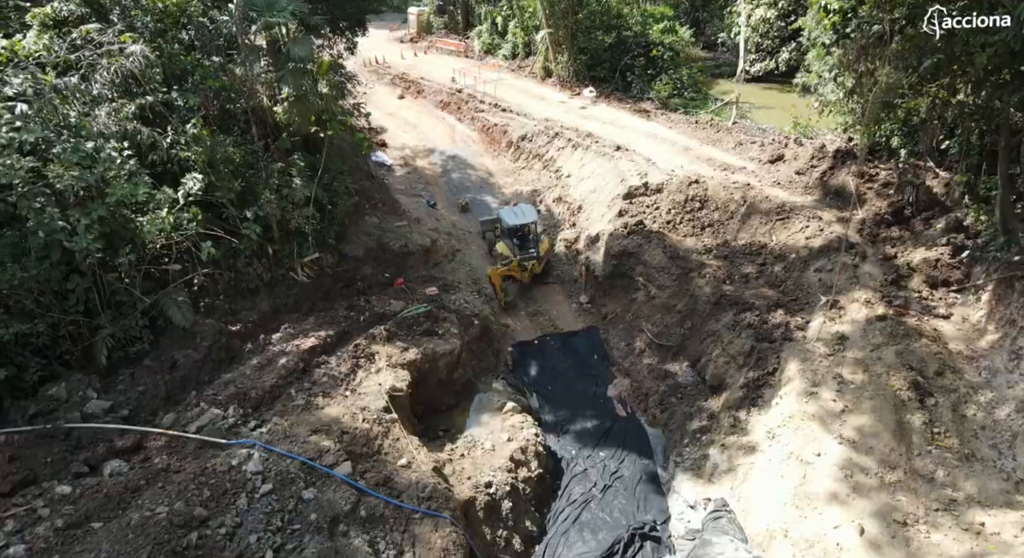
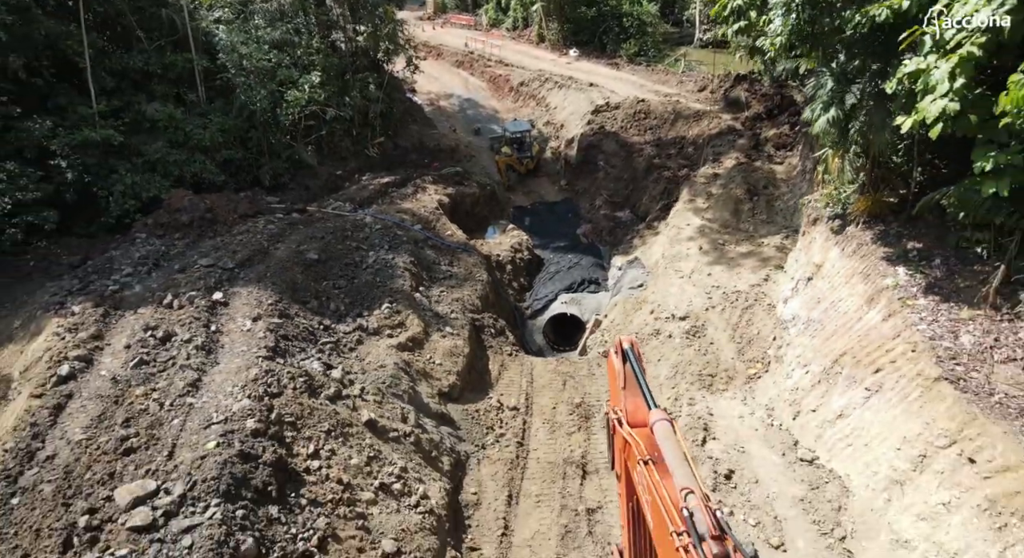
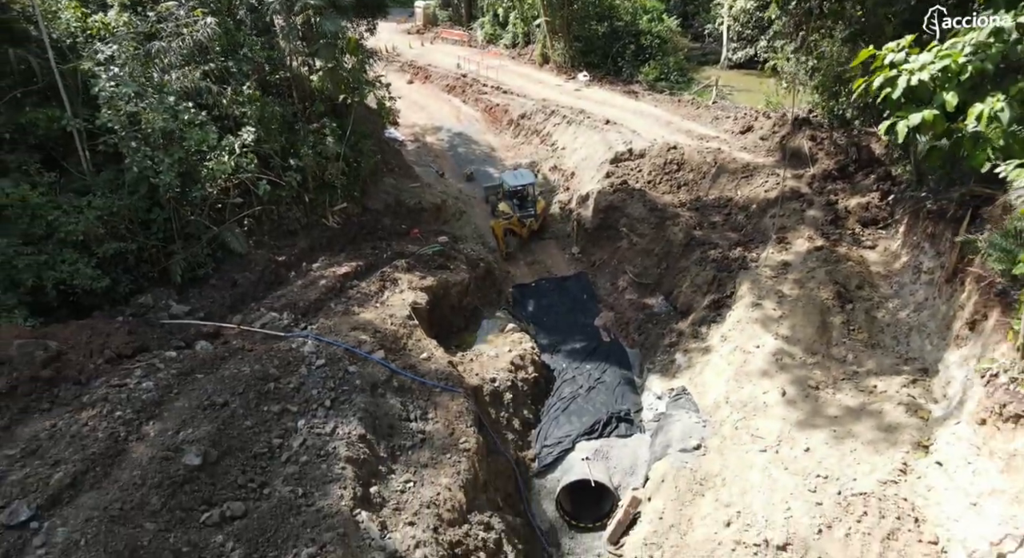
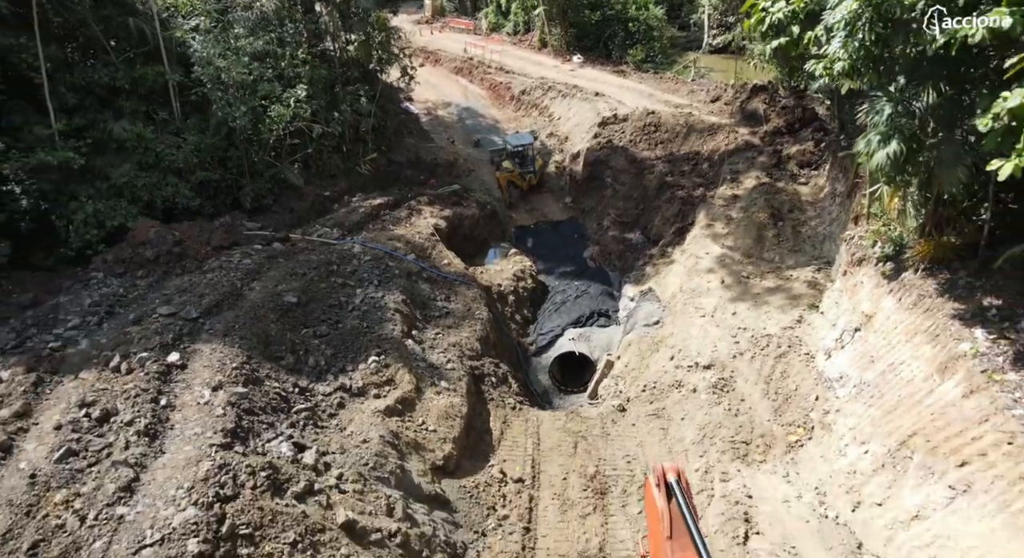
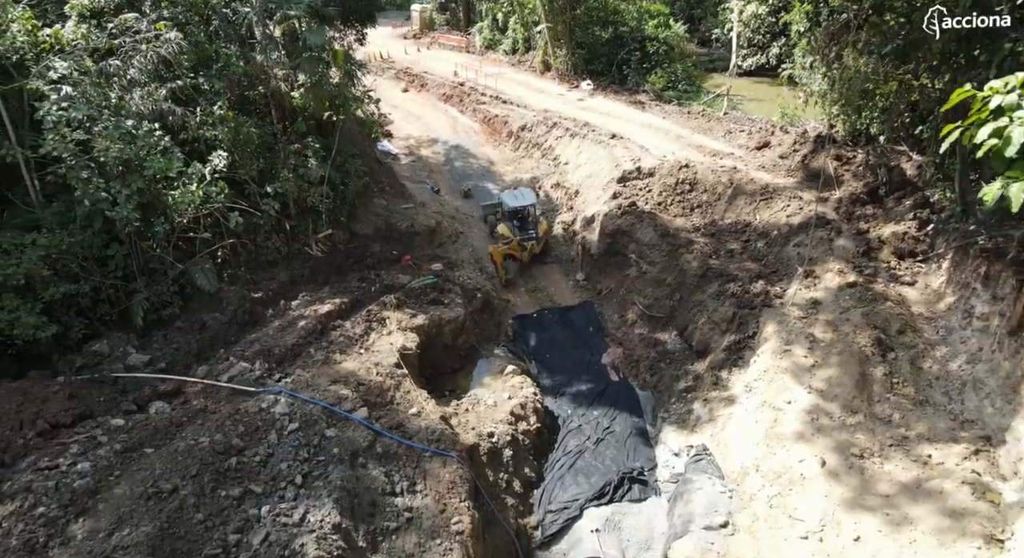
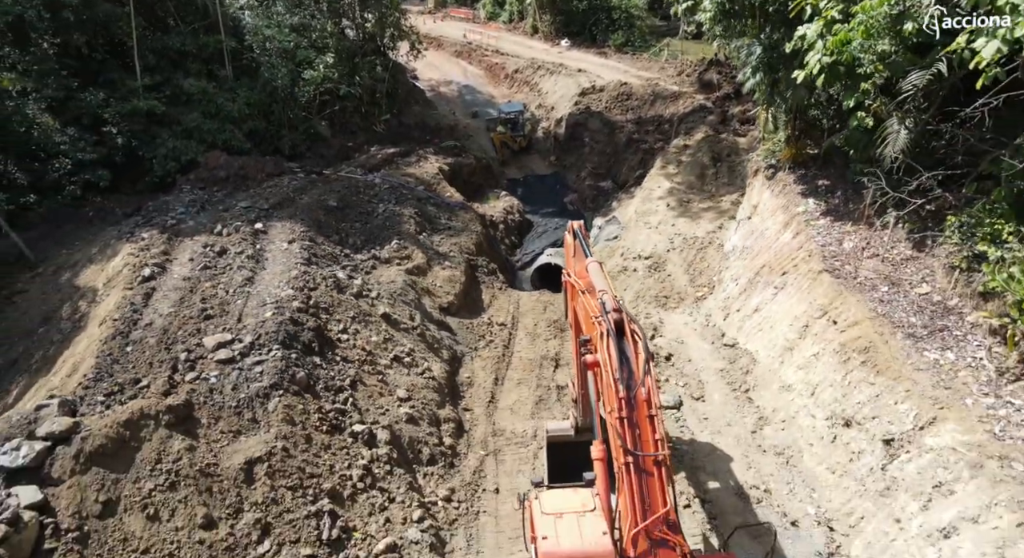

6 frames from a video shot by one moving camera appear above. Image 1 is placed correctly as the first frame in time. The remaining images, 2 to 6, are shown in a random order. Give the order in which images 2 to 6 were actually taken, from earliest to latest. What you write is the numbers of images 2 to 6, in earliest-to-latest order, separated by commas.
5, 3, 4, 2, 6
